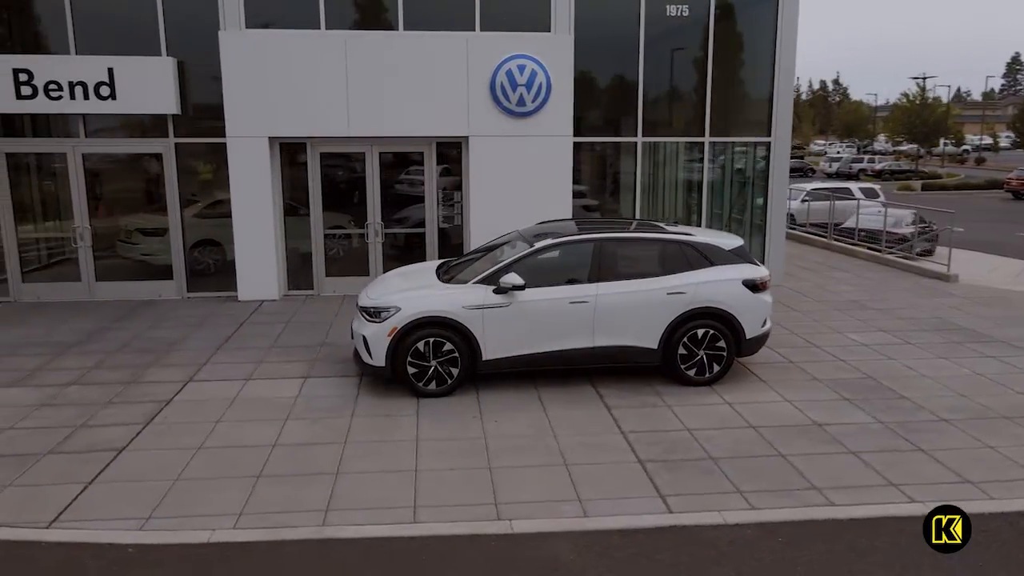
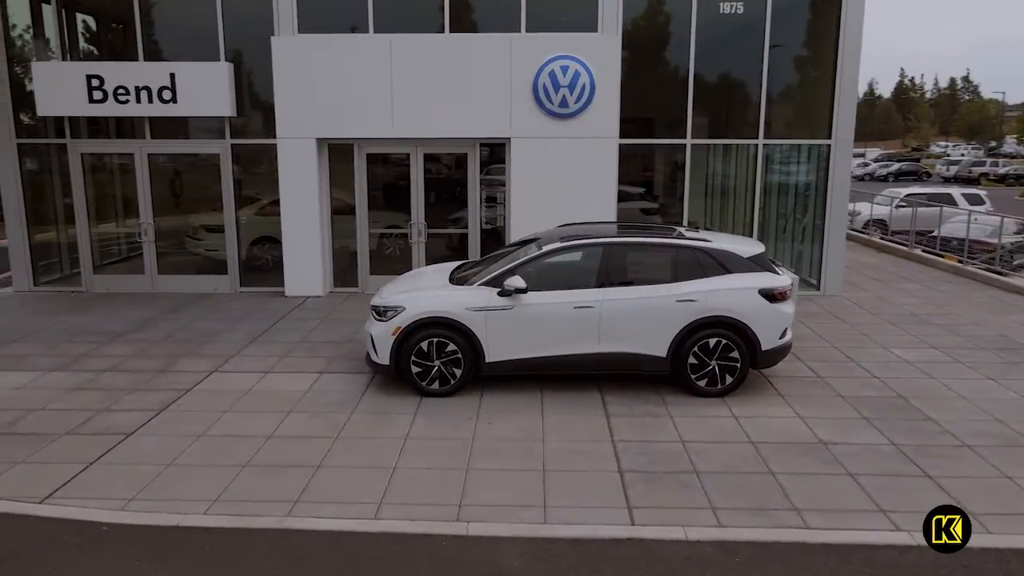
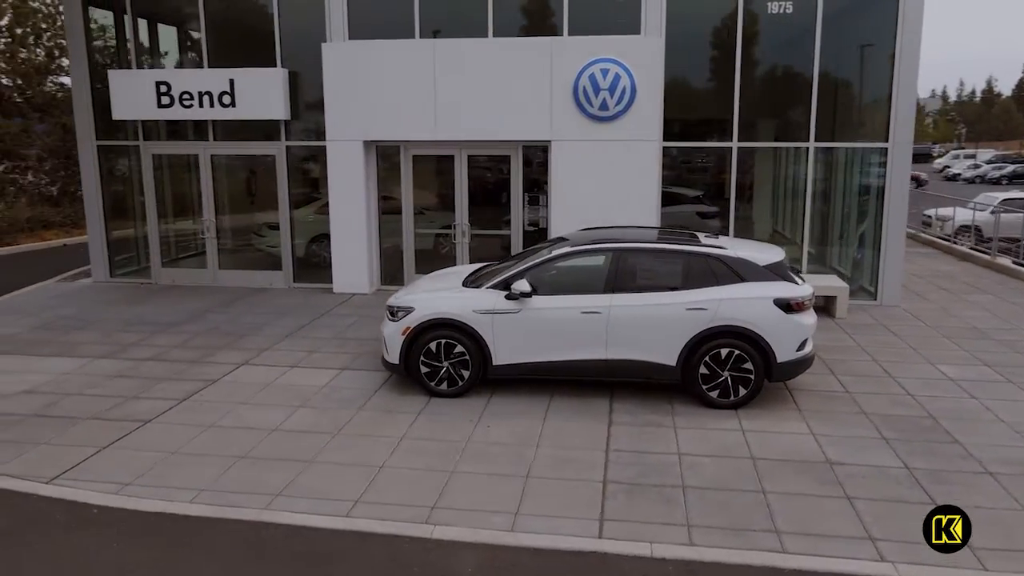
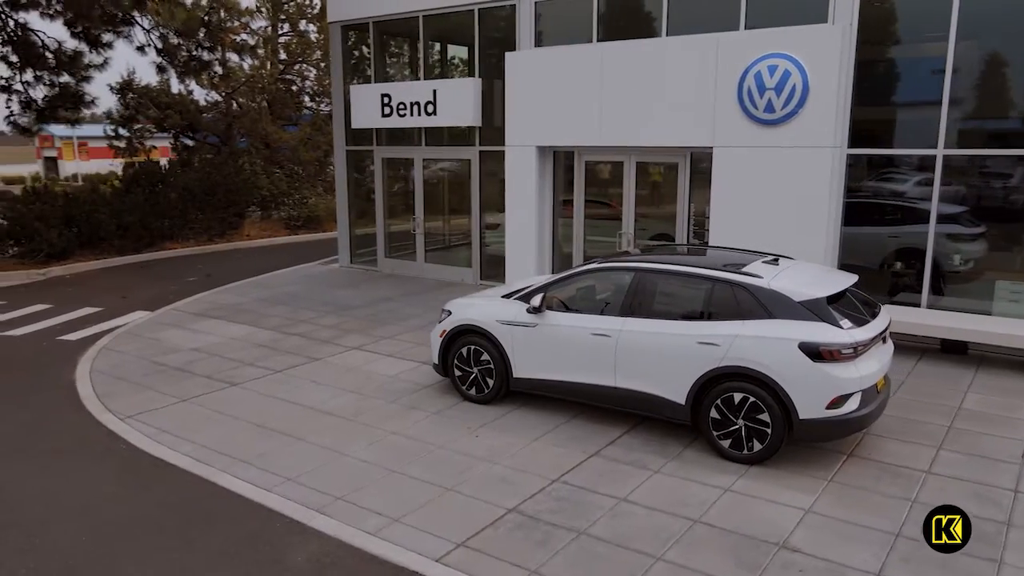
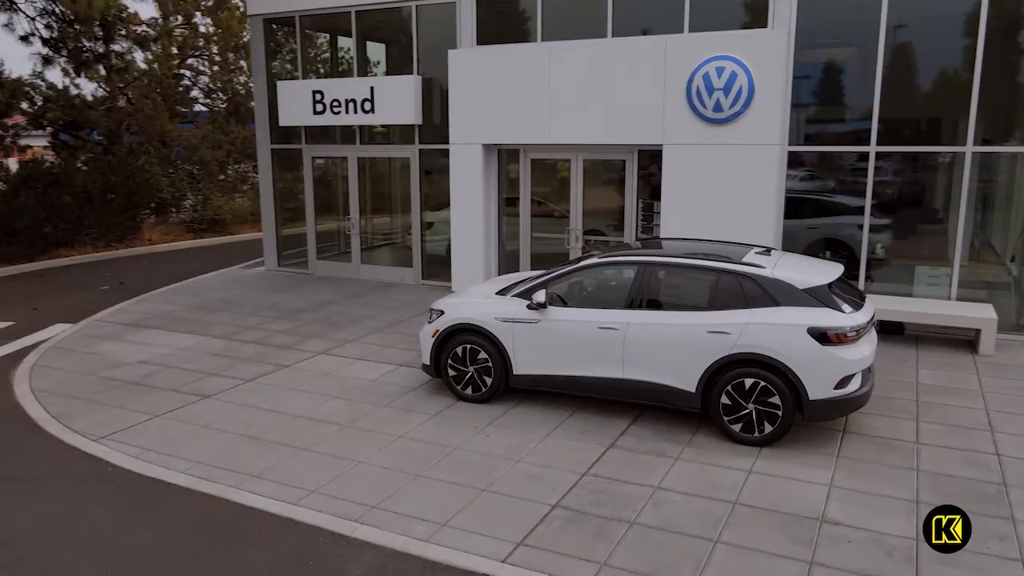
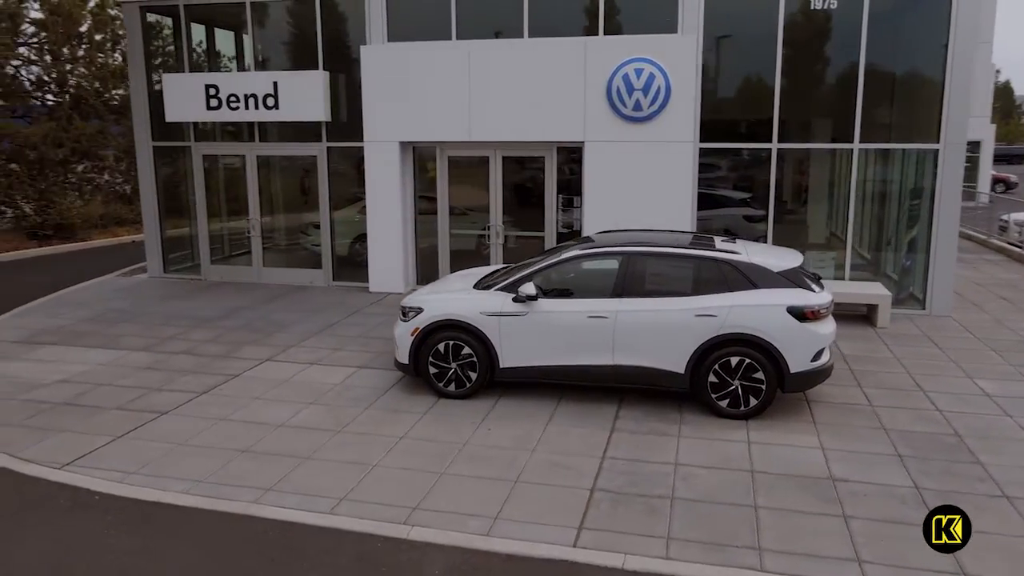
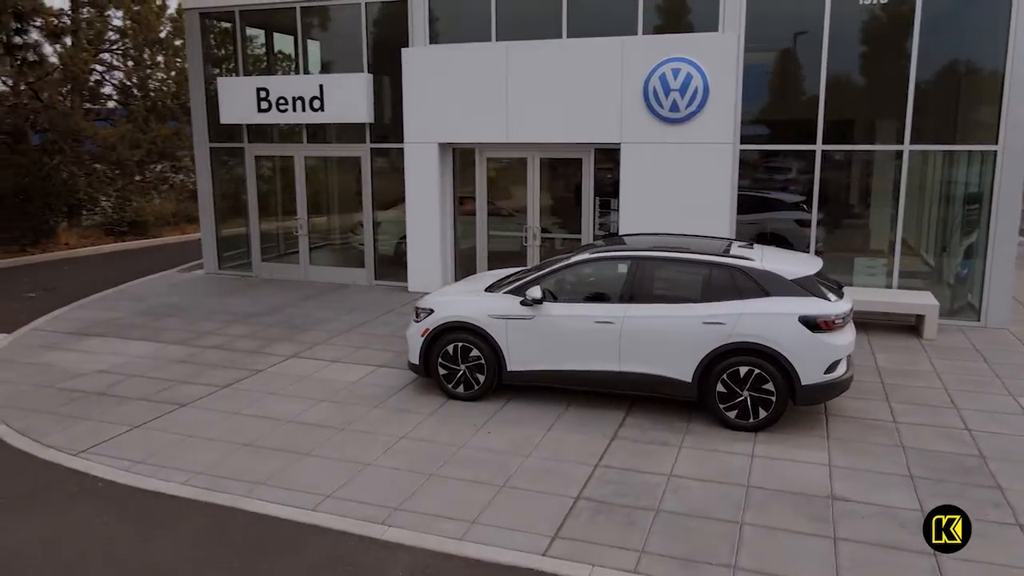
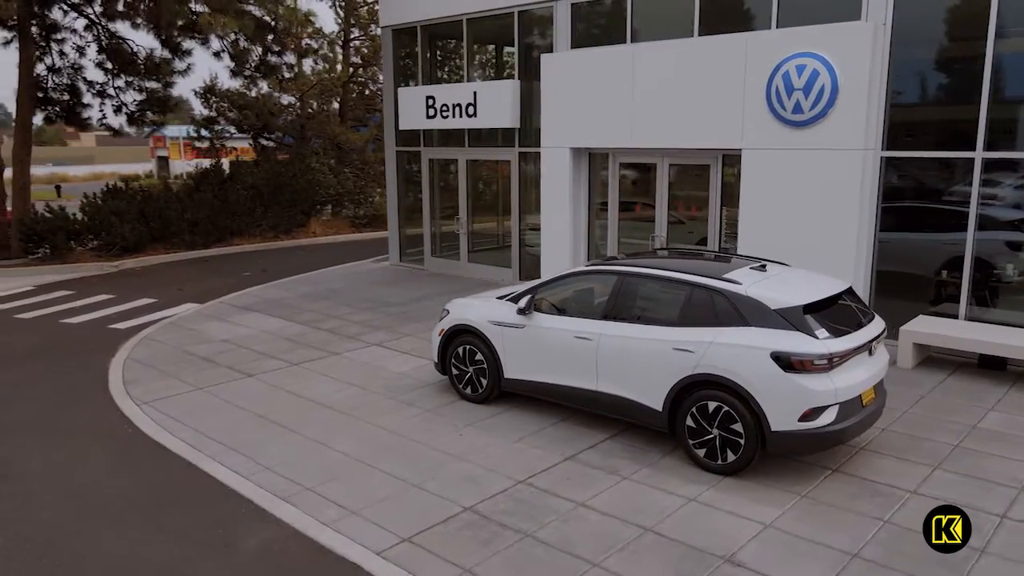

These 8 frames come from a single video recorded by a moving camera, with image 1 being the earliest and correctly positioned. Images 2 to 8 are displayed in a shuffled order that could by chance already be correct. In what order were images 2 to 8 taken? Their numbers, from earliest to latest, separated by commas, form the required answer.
2, 3, 6, 7, 5, 4, 8
